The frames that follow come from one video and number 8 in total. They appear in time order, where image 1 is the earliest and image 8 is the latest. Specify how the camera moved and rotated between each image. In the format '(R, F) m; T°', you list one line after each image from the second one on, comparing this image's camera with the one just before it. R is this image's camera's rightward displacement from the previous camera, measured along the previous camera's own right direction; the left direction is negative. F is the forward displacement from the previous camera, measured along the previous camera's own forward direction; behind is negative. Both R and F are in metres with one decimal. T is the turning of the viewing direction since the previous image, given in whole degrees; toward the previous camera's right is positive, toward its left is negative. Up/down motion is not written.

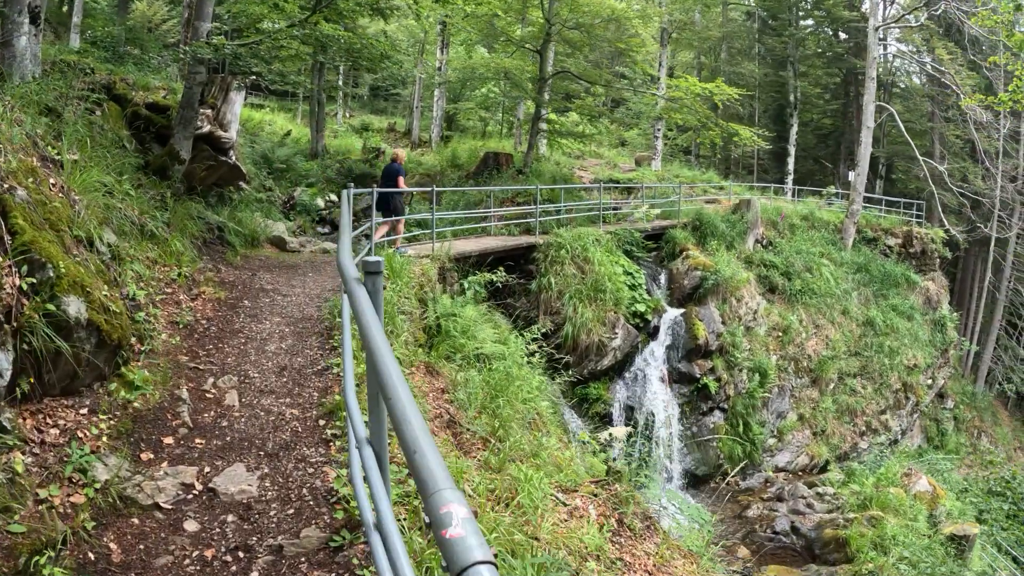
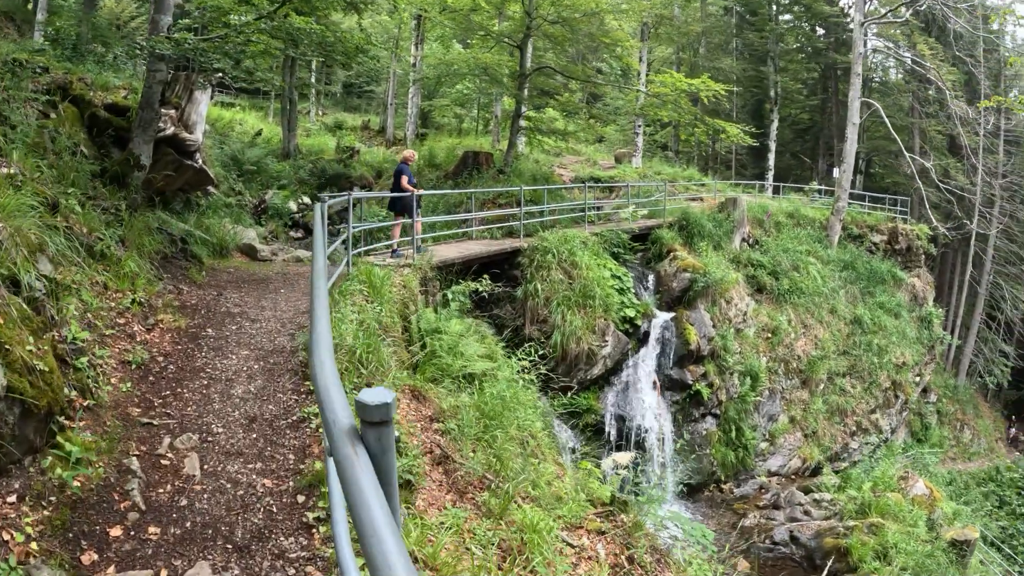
(-0.1, +0.4) m; +2°
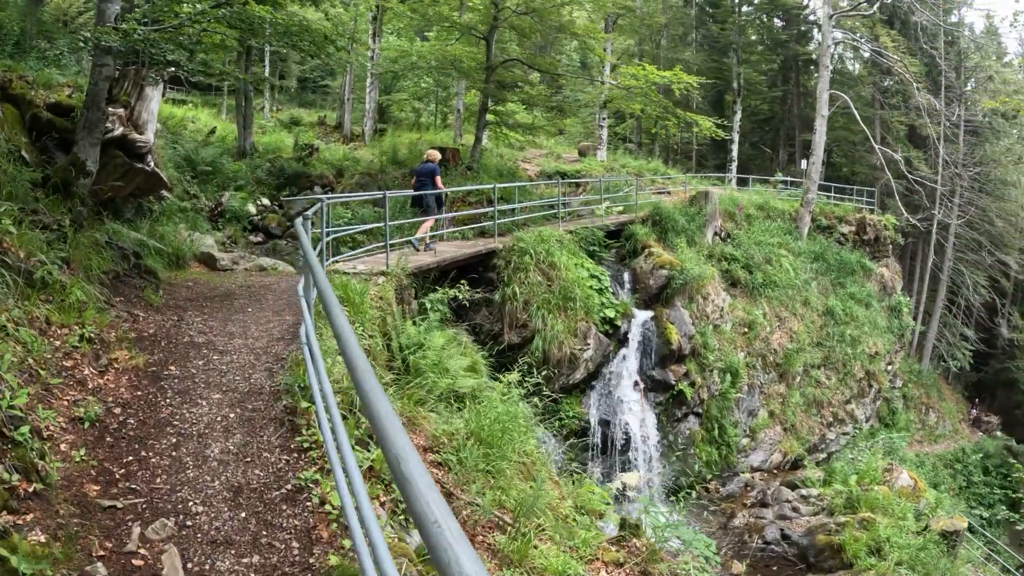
(-0.3, +0.4) m; +3°
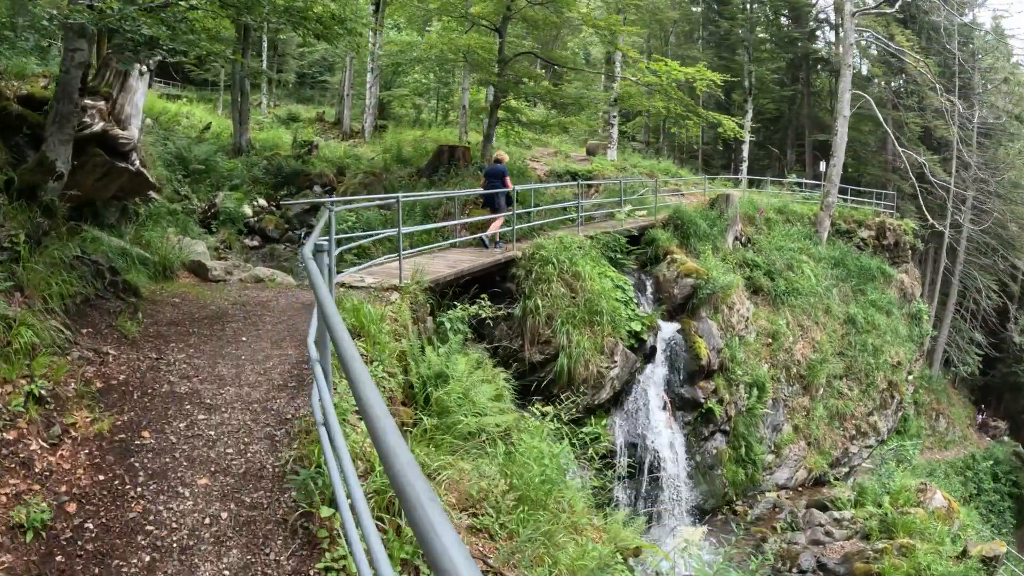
(-0.3, +0.7) m; 0°
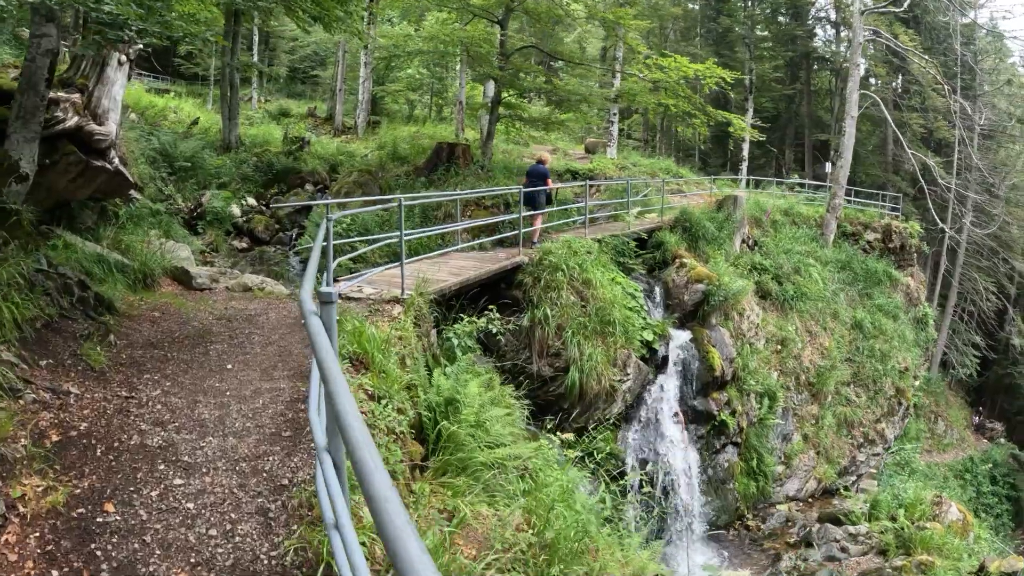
(-0.2, +0.5) m; +1°
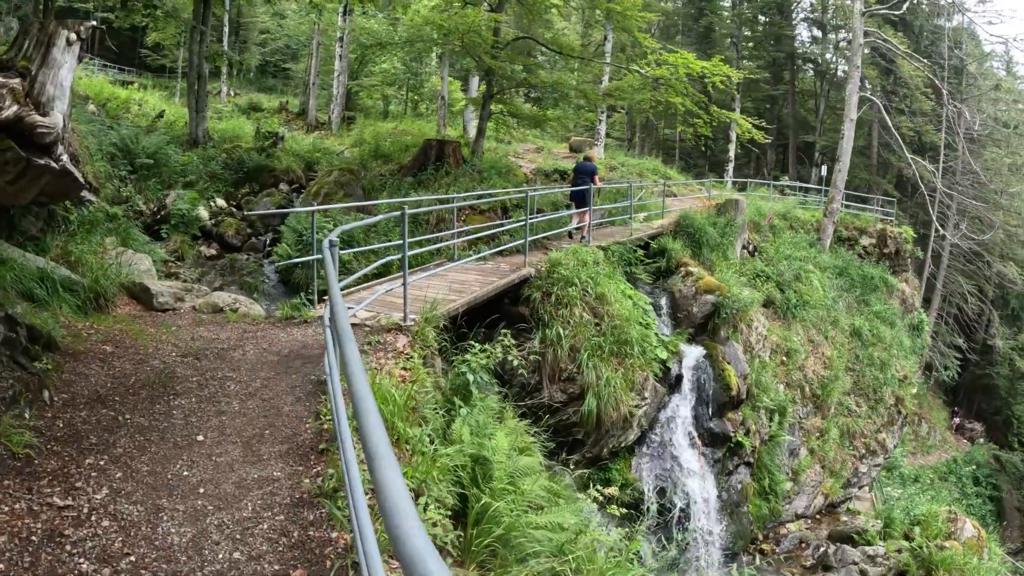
(-0.4, +0.8) m; +2°
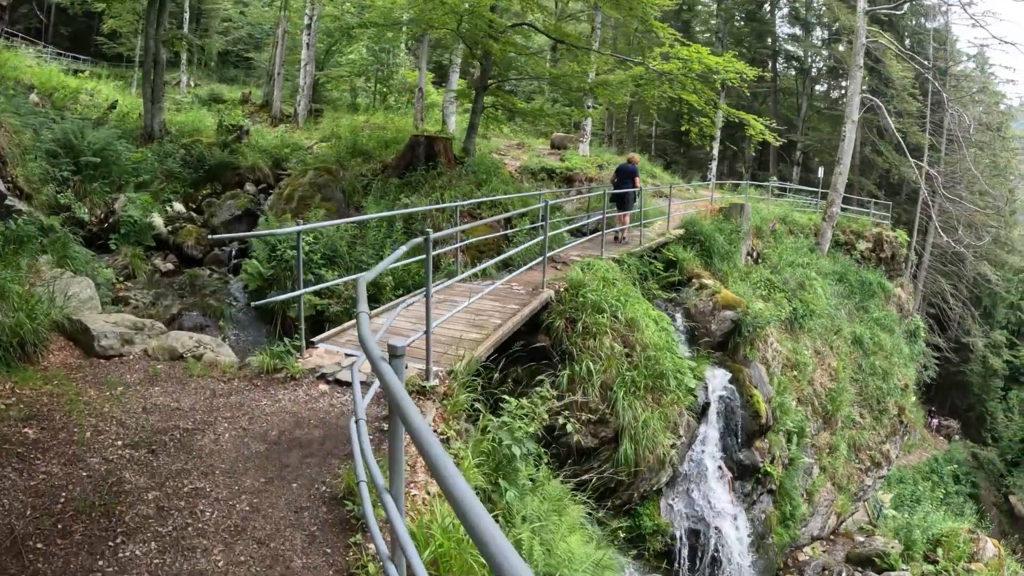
(-0.5, +1.0) m; +3°
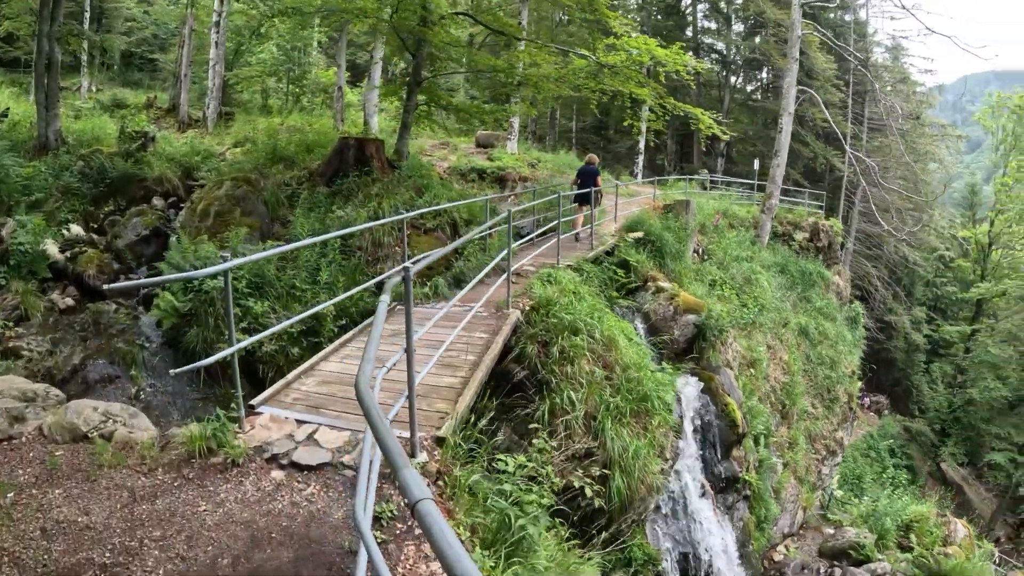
(-0.3, +0.6) m; +6°
